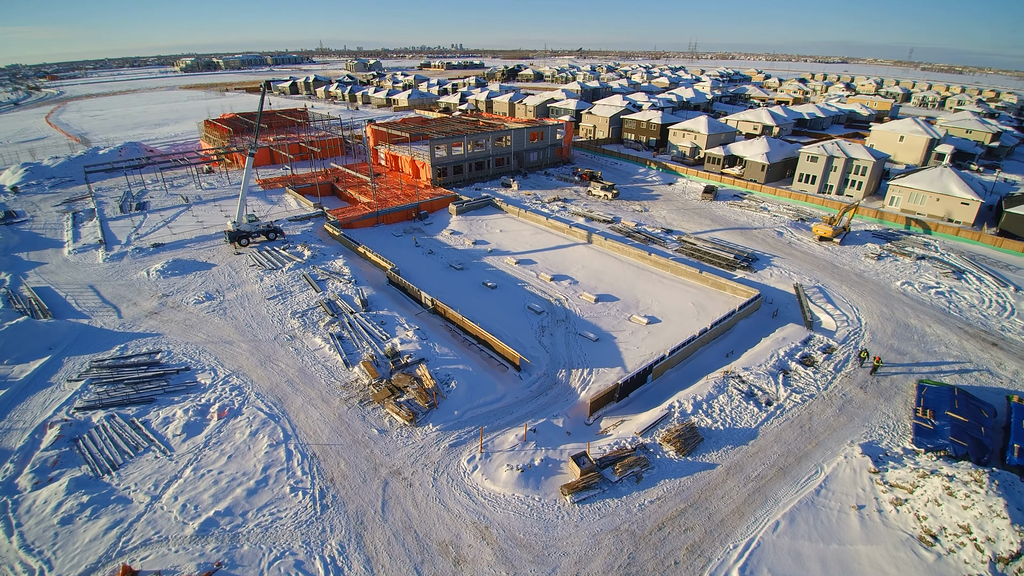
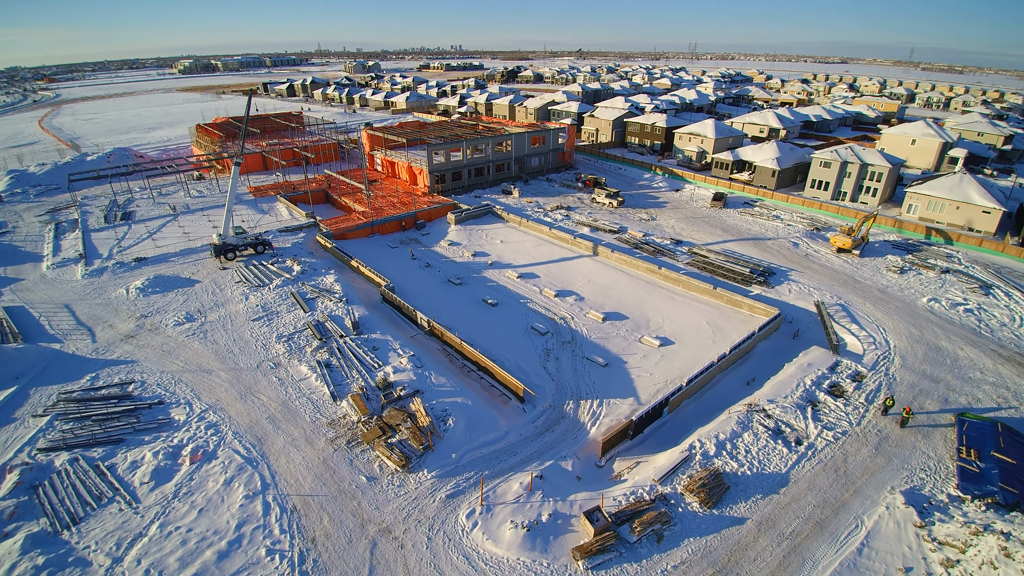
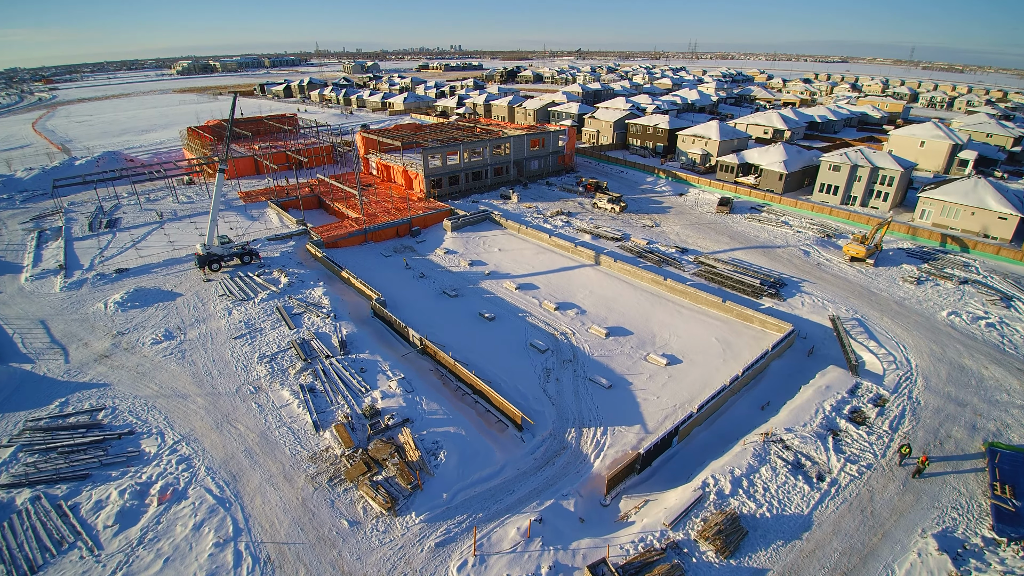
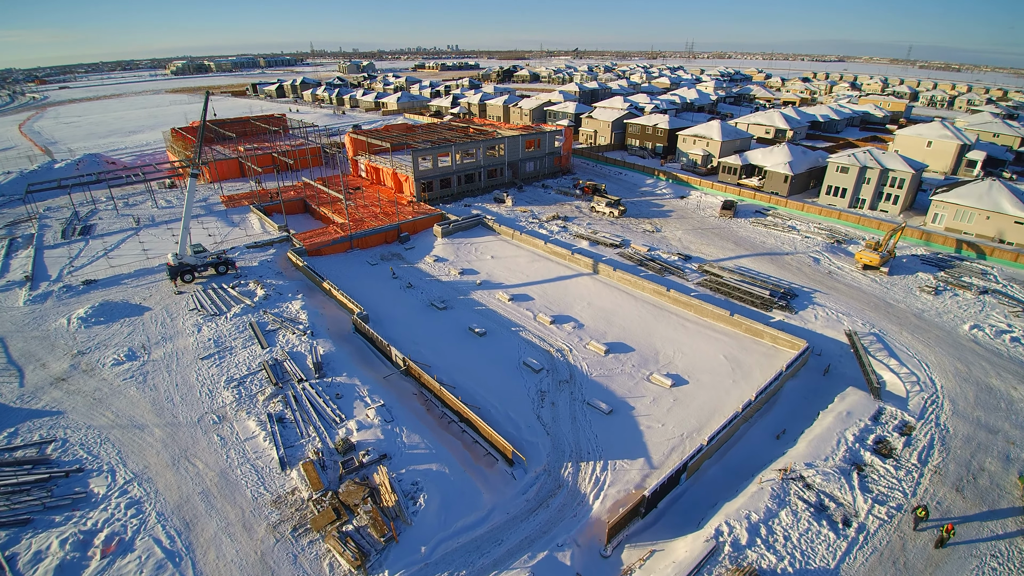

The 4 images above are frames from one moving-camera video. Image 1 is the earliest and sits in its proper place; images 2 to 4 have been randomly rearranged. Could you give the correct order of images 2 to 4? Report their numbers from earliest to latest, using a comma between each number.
2, 3, 4
